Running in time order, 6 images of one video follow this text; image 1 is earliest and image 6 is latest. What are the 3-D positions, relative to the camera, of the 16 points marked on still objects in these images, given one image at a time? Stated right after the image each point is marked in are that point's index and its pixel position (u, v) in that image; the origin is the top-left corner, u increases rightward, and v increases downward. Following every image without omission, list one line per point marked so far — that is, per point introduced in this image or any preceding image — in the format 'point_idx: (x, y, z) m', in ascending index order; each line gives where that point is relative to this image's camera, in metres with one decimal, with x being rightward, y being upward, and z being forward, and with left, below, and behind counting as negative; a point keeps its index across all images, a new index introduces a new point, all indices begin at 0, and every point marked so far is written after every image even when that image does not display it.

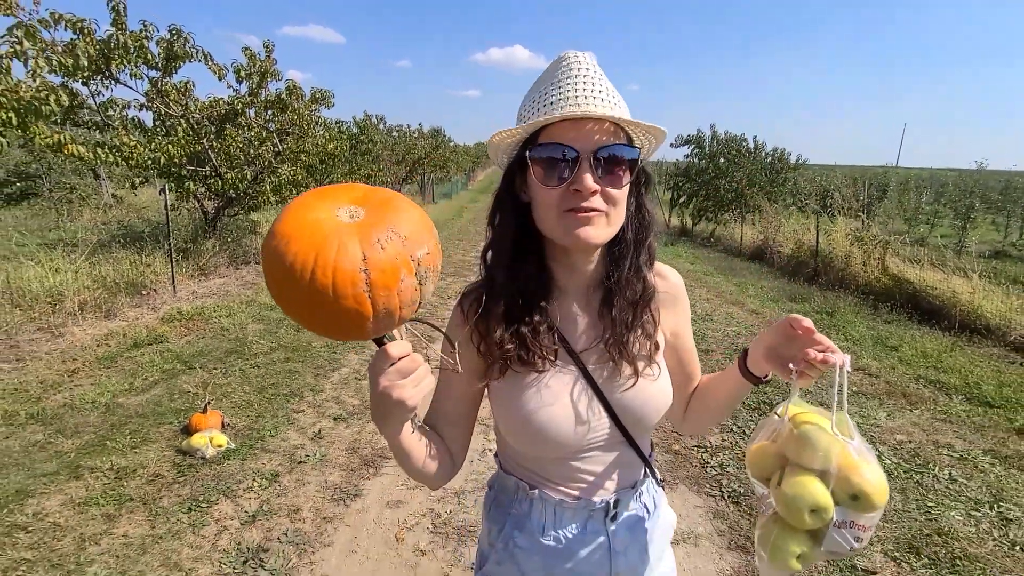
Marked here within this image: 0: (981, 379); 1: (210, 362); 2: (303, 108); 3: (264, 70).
0: (+5.4, -1.0, +6.4) m
1: (-3.1, -0.8, +5.7) m
2: (-4.5, +3.9, +11.9) m
3: (-5.0, +4.4, +11.2) m
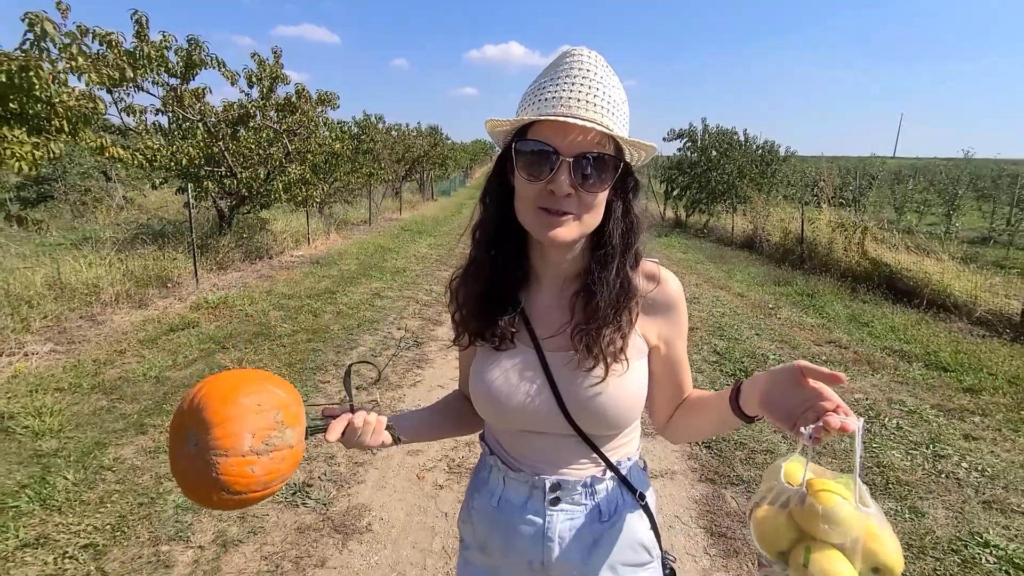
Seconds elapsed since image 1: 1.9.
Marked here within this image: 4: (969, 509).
0: (+5.4, -0.7, +7.0) m
1: (-3.1, -0.6, +6.3) m
2: (-4.6, +4.1, +12.5) m
3: (-5.1, +4.6, +11.7) m
4: (+2.9, -1.4, +3.5) m
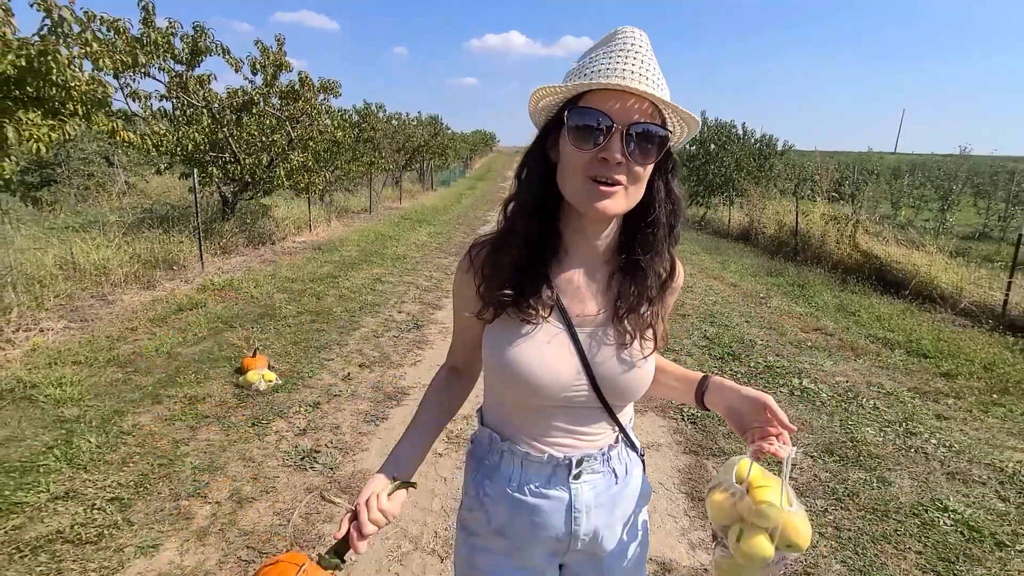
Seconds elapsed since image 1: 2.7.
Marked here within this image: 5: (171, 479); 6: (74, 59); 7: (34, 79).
0: (+5.4, -0.6, +7.3) m
1: (-3.2, -0.4, +6.6) m
2: (-4.6, +4.4, +12.7) m
3: (-5.1, +4.9, +11.9) m
4: (+2.9, -1.3, +3.8) m
5: (-2.2, -1.2, +3.5) m
6: (-4.7, +2.4, +5.9) m
7: (-4.7, +2.0, +5.4) m
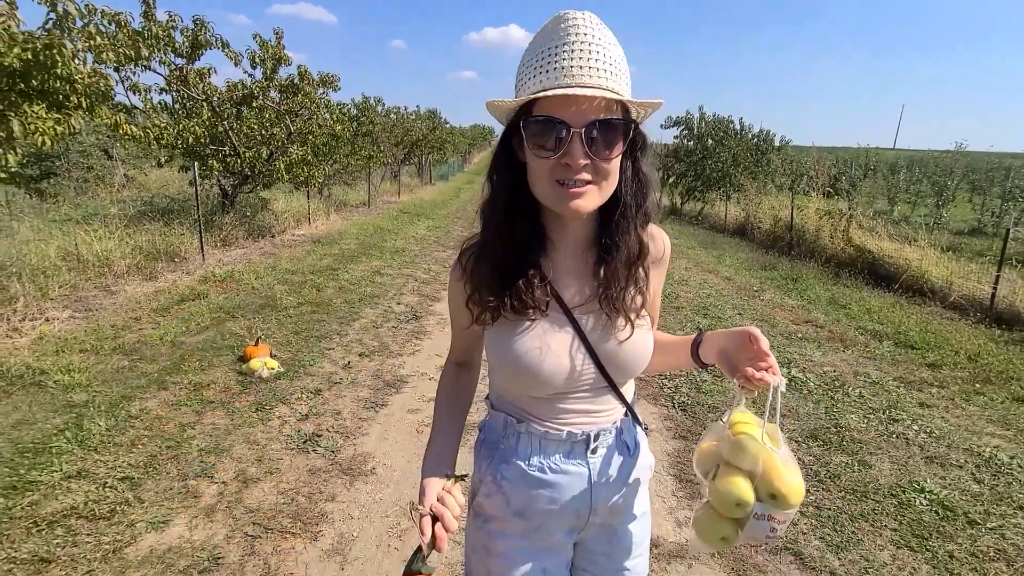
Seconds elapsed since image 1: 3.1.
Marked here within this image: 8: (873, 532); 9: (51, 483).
0: (+5.4, -0.5, +7.4) m
1: (-3.2, -0.3, +6.7) m
2: (-4.6, +4.6, +12.7) m
3: (-5.1, +5.0, +12.0) m
4: (+2.9, -1.2, +3.9) m
5: (-2.2, -1.1, +3.7) m
6: (-4.7, +2.5, +6.0) m
7: (-4.7, +2.2, +5.5) m
8: (+2.1, -1.4, +3.1) m
9: (-2.8, -1.2, +3.3) m
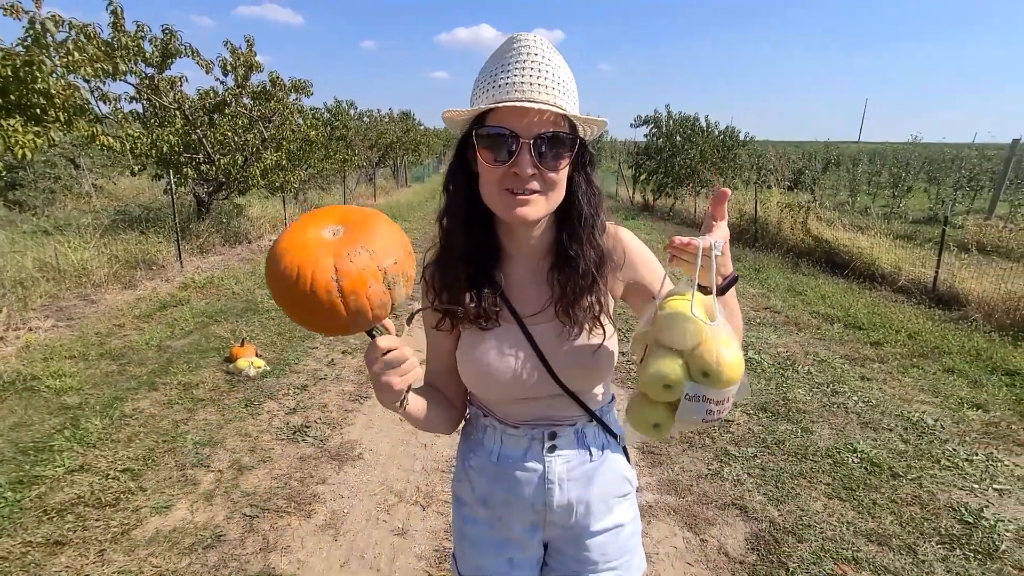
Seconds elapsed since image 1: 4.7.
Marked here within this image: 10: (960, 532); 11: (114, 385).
0: (+5.0, -0.3, +8.0) m
1: (-3.5, -0.4, +6.9) m
2: (-5.3, +4.5, +12.9) m
3: (-5.8, +4.9, +12.1) m
4: (+2.7, -1.1, +4.4) m
5: (-2.4, -1.2, +3.9) m
6: (-5.1, +2.4, +6.1) m
7: (-5.0, +2.1, +5.6) m
8: (+1.9, -1.3, +3.6) m
9: (-2.9, -1.2, +3.5) m
10: (+2.5, -1.4, +3.1) m
11: (-3.5, -0.9, +4.9) m
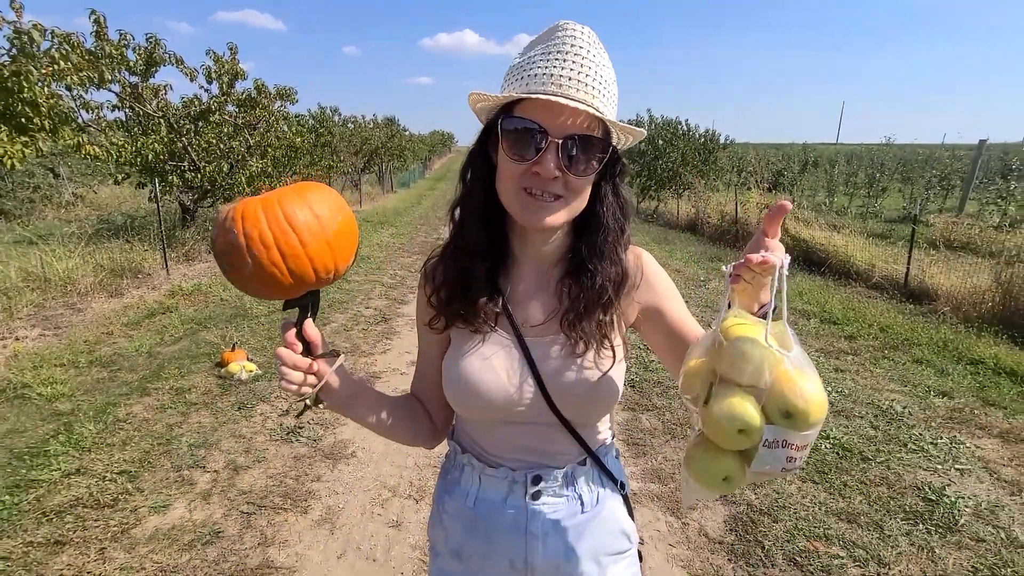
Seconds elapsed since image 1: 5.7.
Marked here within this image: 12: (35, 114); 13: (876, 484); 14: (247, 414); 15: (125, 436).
0: (+4.8, -0.3, +8.2) m
1: (-3.7, -0.4, +6.9) m
2: (-5.7, +4.3, +12.9) m
3: (-6.2, +4.8, +12.1) m
4: (+2.6, -1.1, +4.6) m
5: (-2.5, -1.2, +4.0) m
6: (-5.3, +2.3, +6.1) m
7: (-5.2, +2.0, +5.6) m
8: (+1.9, -1.2, +3.7) m
9: (-3.0, -1.2, +3.6) m
10: (+2.5, -1.3, +3.3) m
11: (-3.6, -0.9, +4.9) m
12: (-5.2, +1.9, +6.0) m
13: (+2.4, -1.3, +3.6) m
14: (-2.3, -1.1, +4.7) m
15: (-2.9, -1.1, +4.2) m
